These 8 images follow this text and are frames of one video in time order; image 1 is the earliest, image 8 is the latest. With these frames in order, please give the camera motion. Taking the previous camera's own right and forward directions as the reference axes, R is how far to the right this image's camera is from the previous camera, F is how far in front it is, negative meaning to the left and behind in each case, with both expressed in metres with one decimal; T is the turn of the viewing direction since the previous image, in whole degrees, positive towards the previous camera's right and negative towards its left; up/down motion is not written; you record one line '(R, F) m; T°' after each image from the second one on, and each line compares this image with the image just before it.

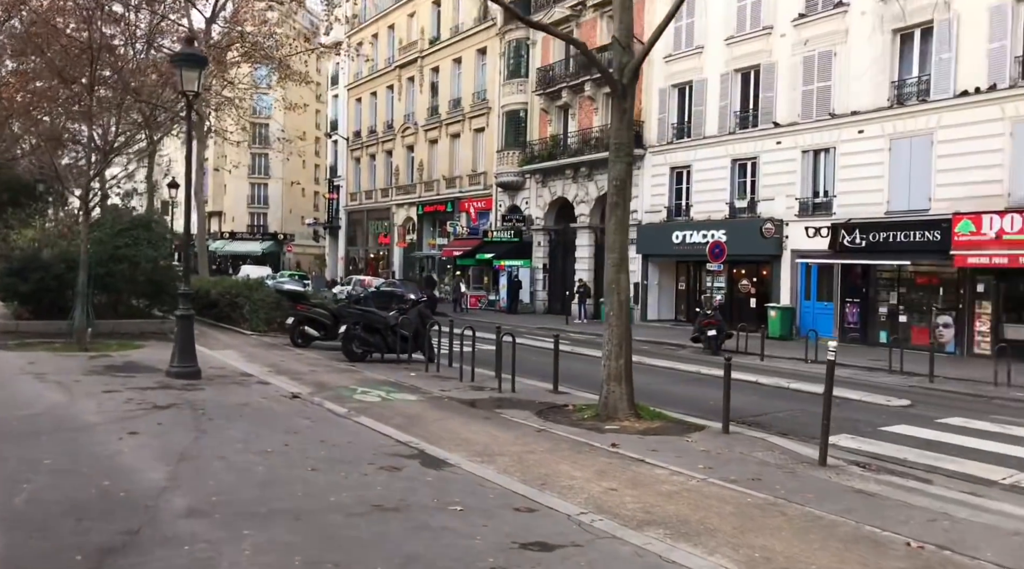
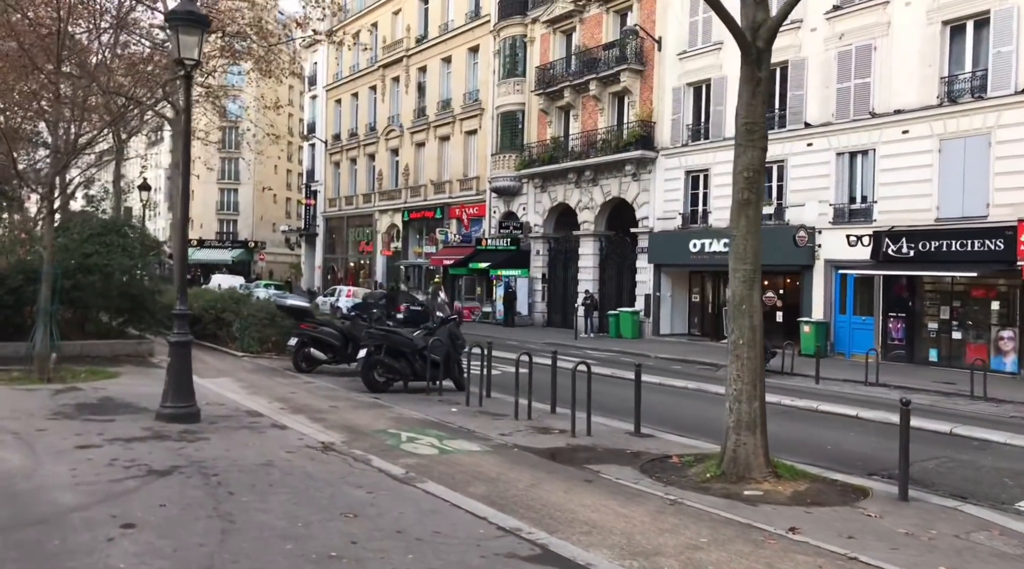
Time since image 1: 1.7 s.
(-1.1, +2.2) m; +2°
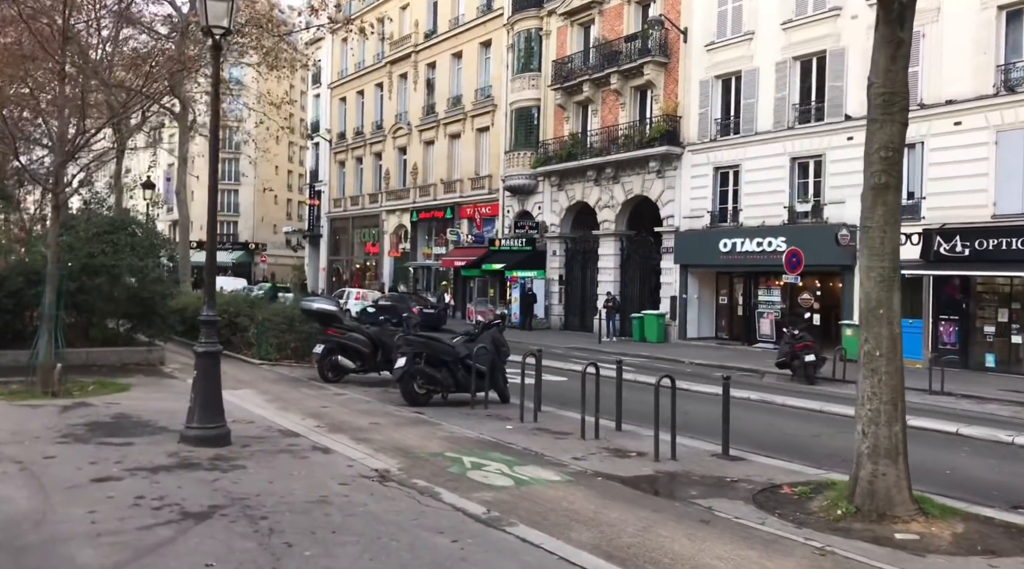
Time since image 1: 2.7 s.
(-0.7, +1.2) m; 0°
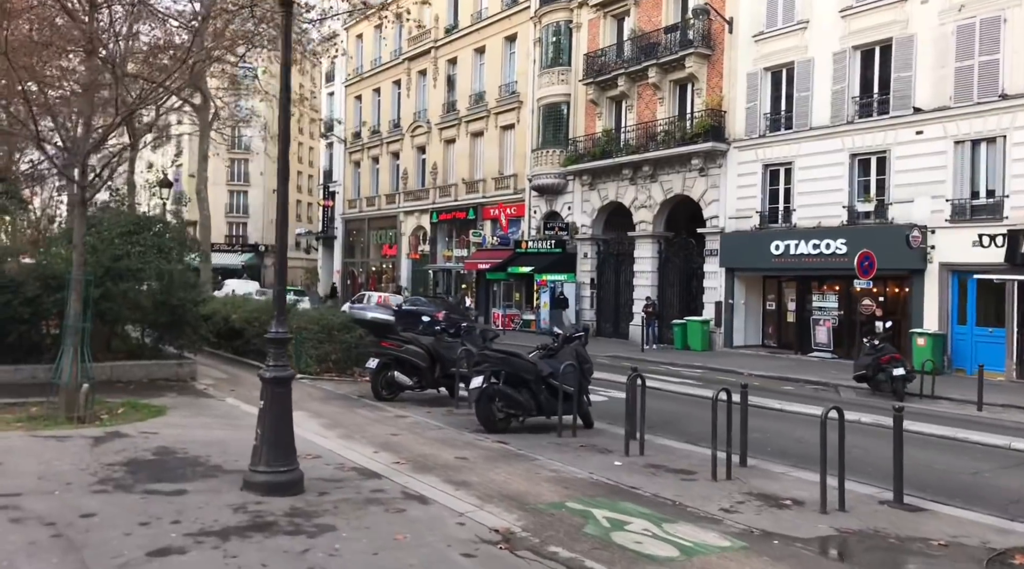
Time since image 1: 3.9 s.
(-1.0, +1.5) m; 0°
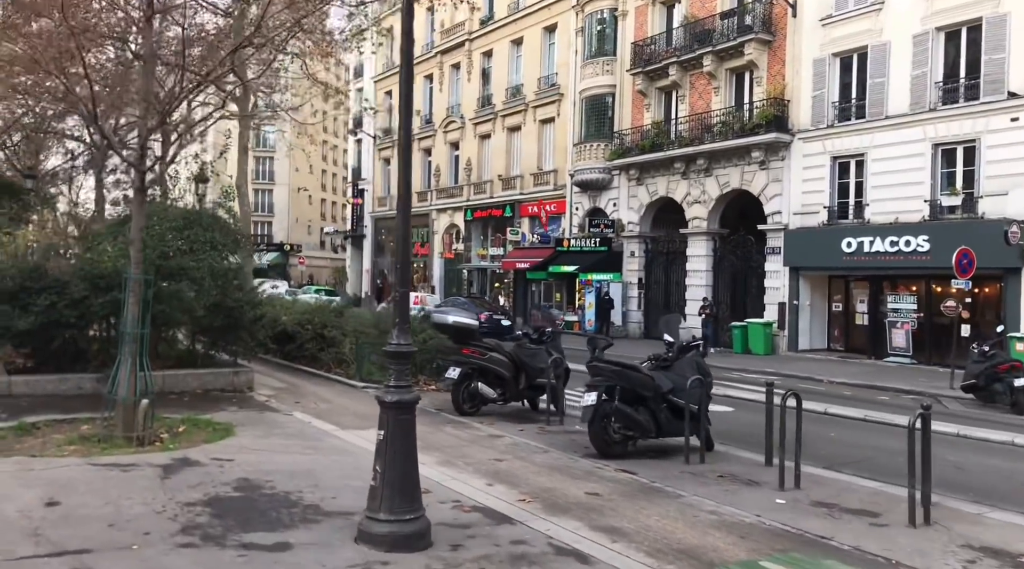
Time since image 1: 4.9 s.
(-1.0, +1.3) m; -1°
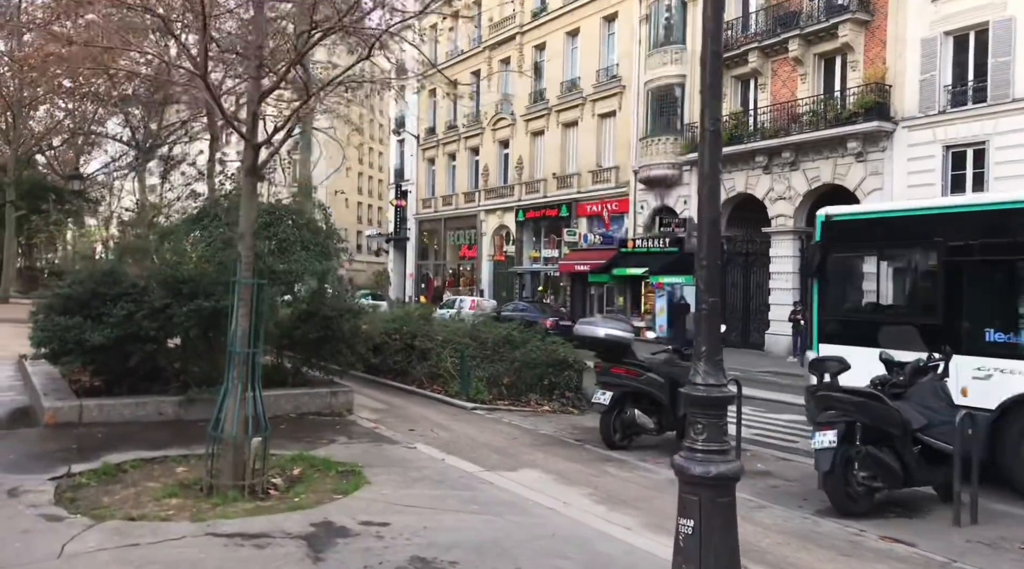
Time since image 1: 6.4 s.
(-1.4, +1.8) m; -2°
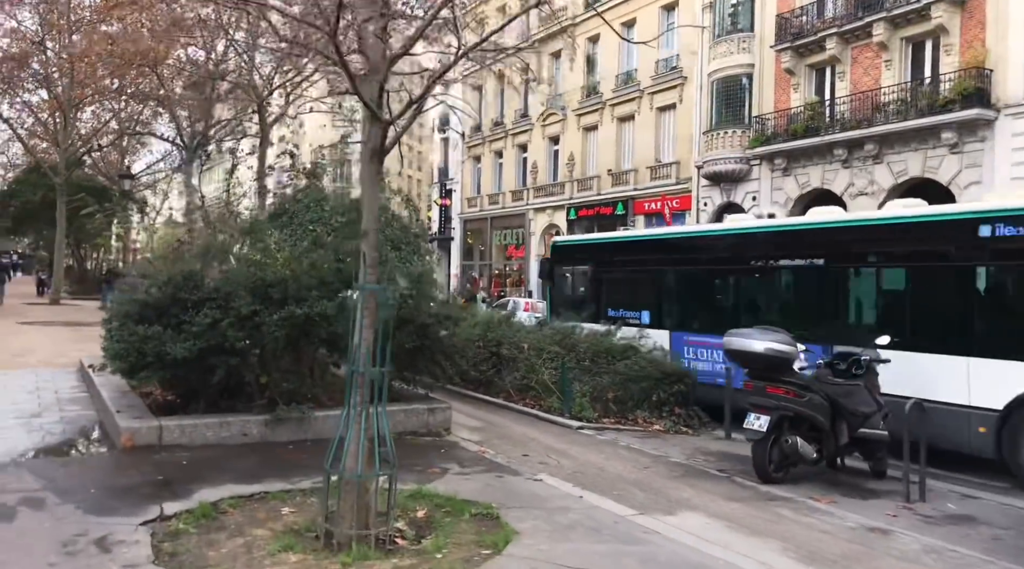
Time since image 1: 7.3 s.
(-0.9, +1.2) m; -2°
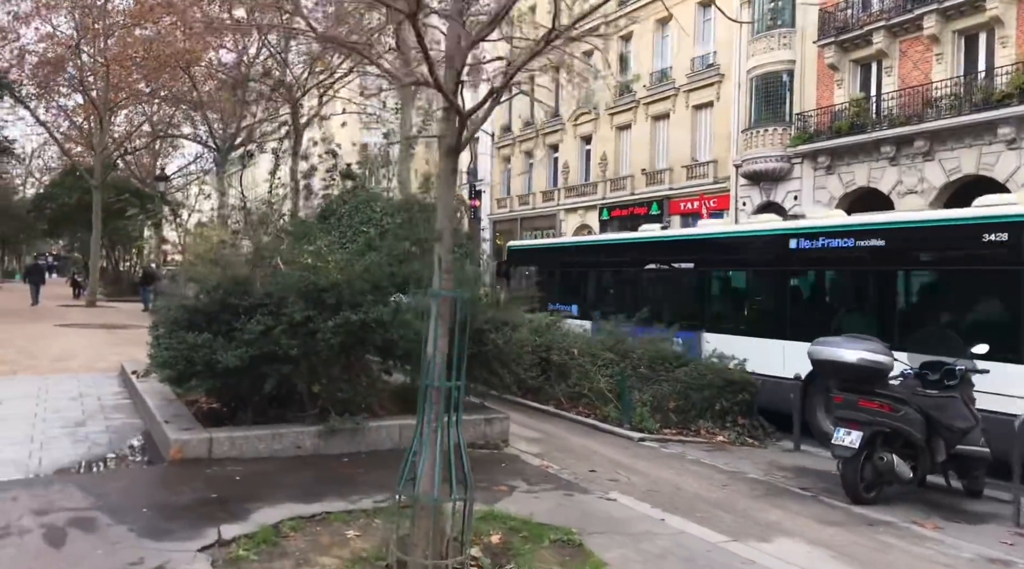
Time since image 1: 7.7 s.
(-0.4, +0.5) m; -2°
